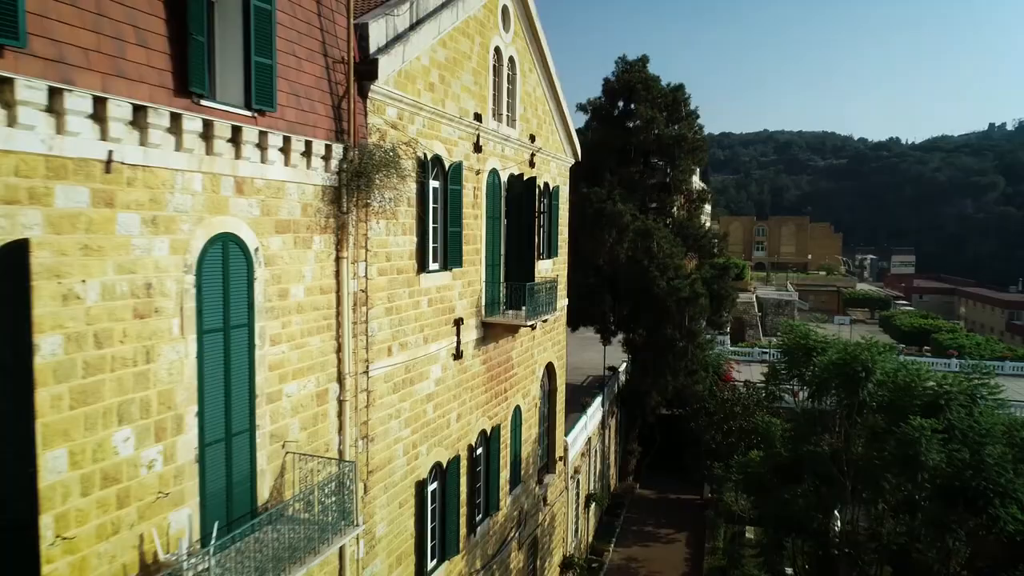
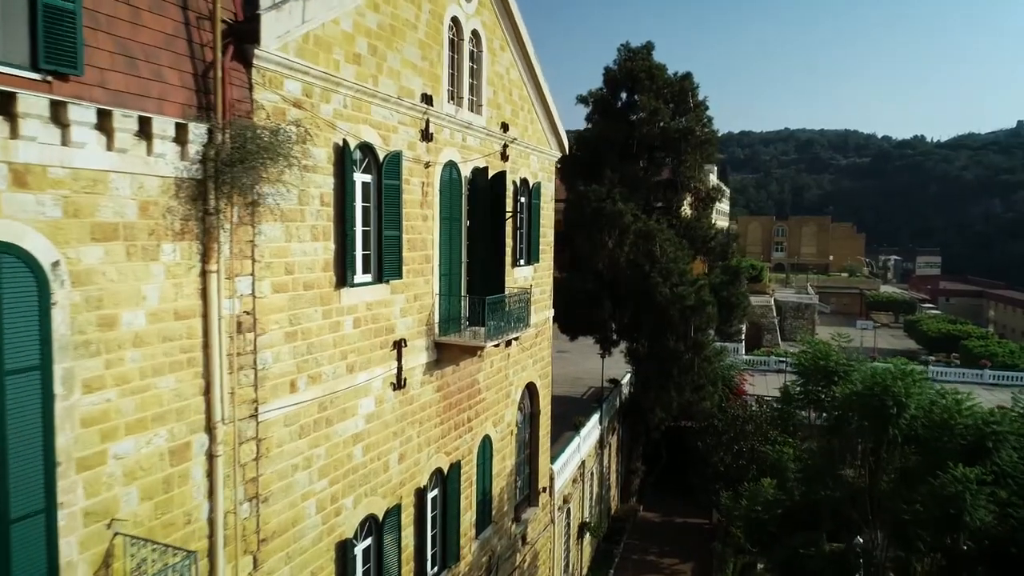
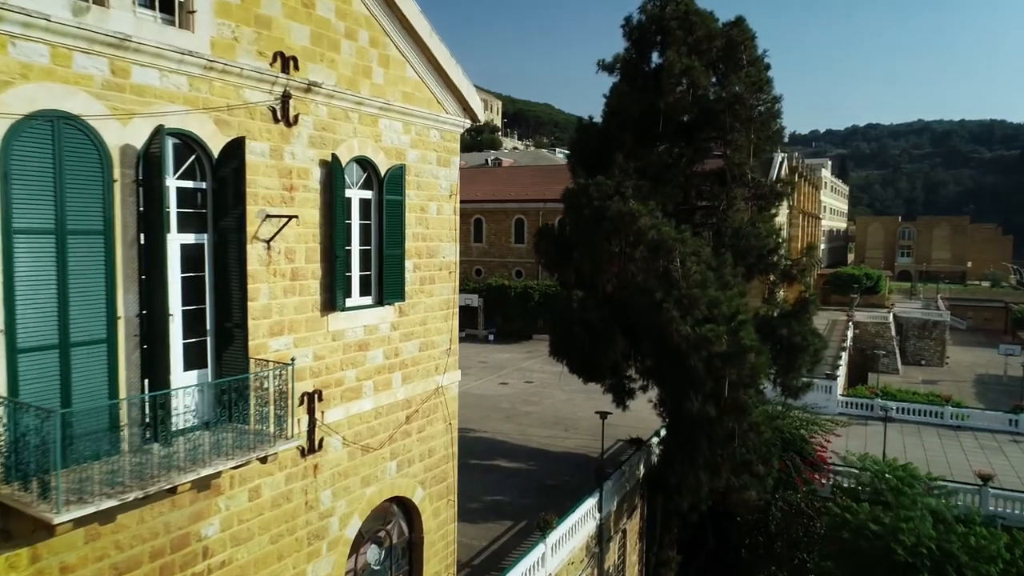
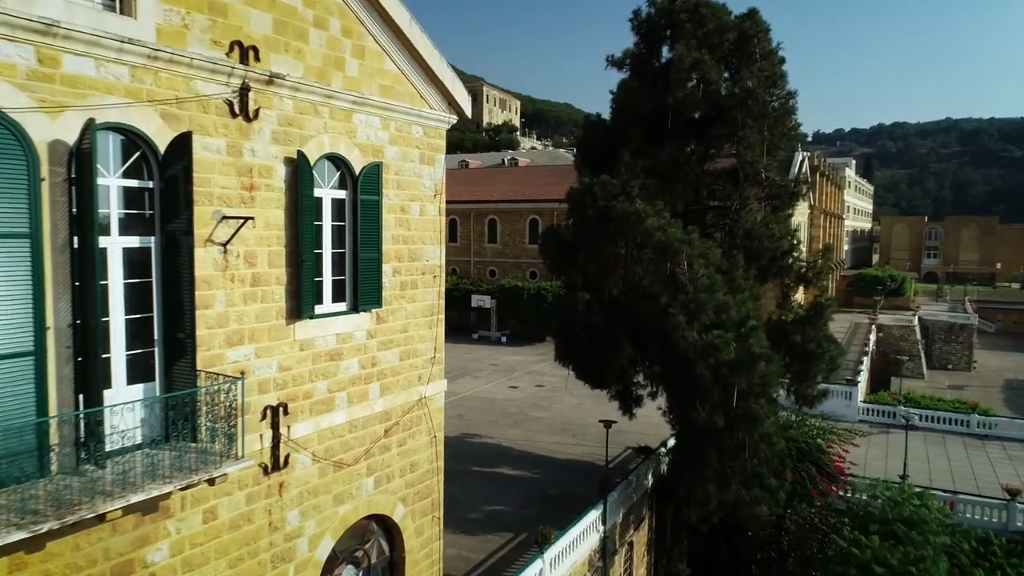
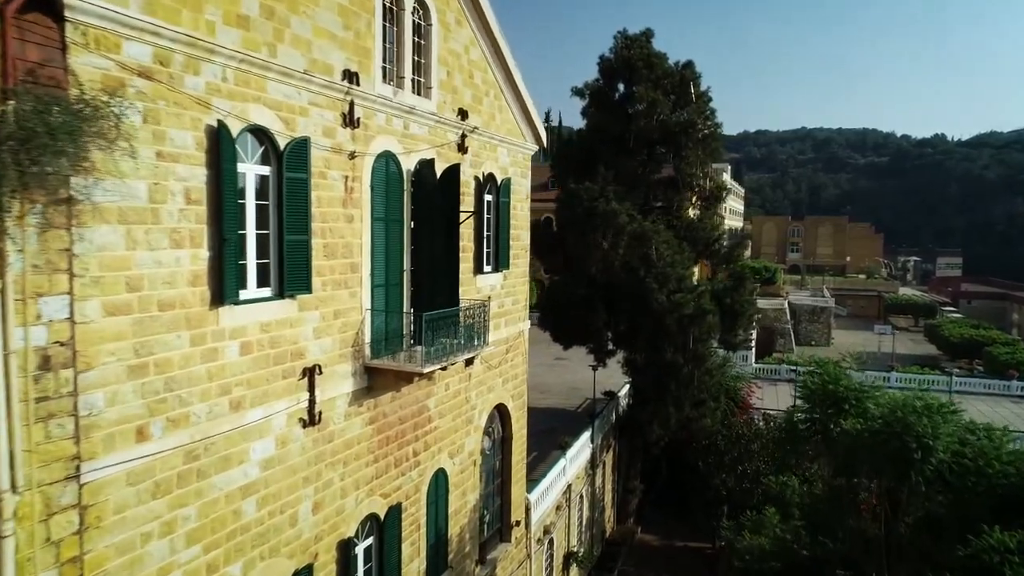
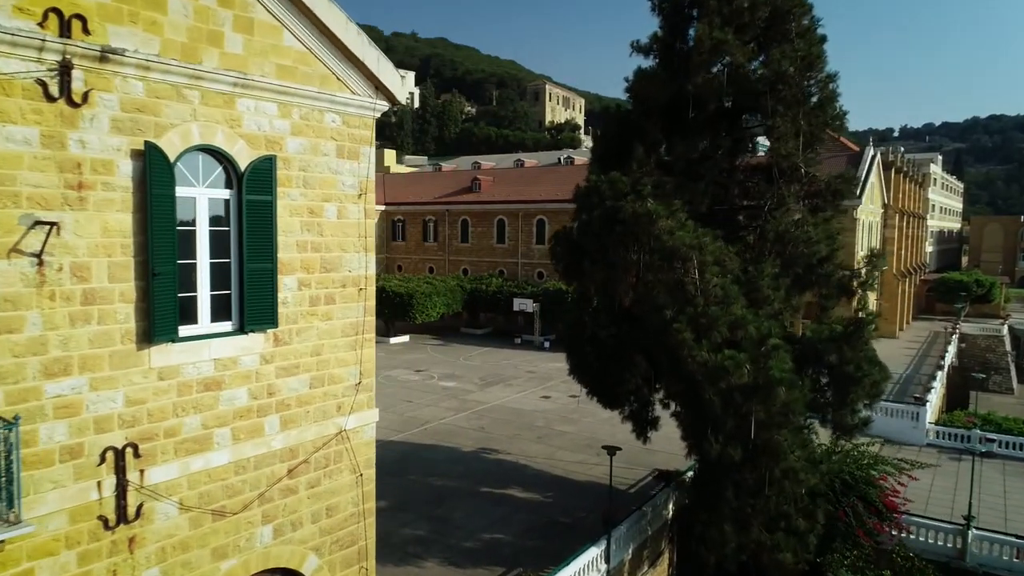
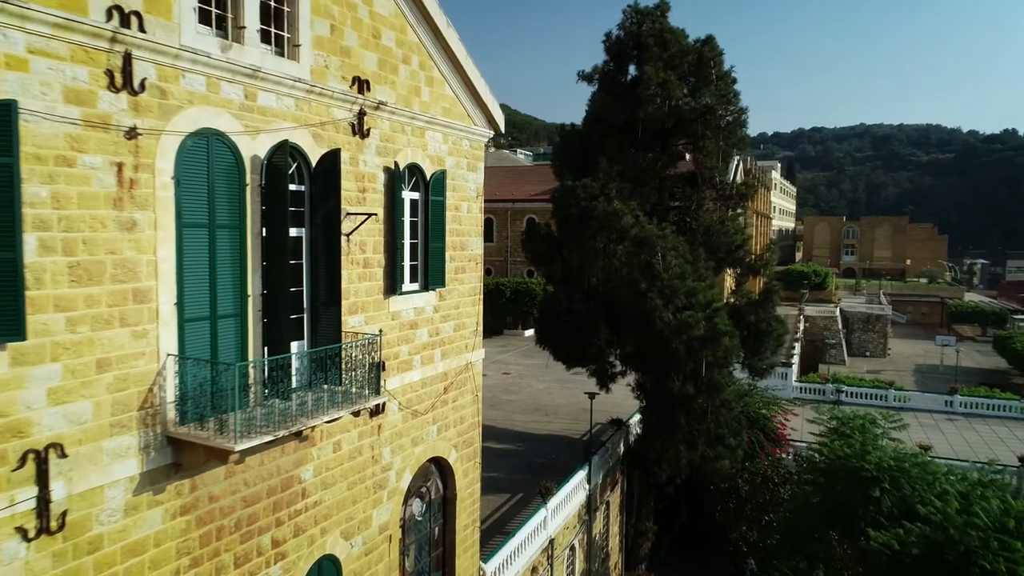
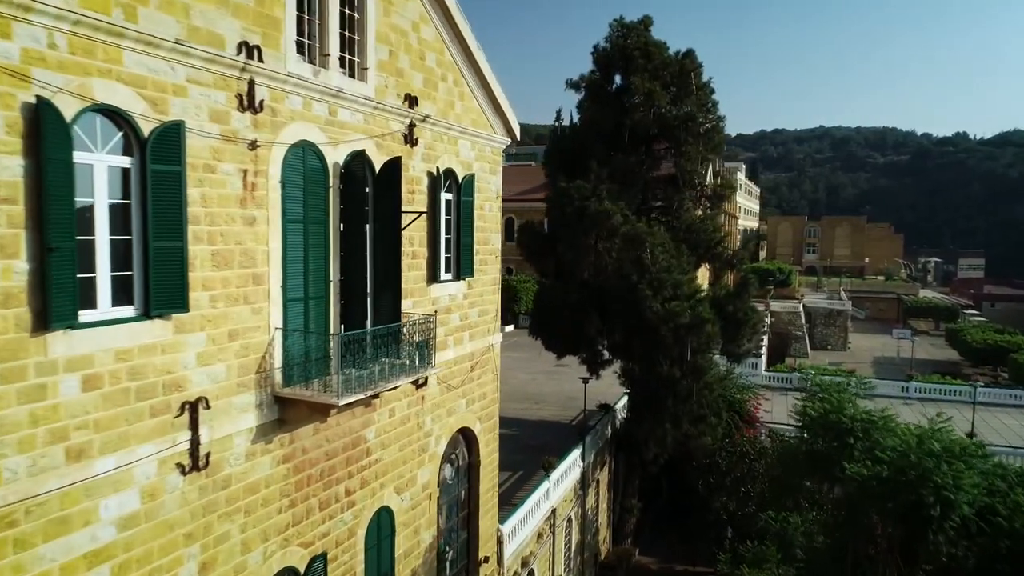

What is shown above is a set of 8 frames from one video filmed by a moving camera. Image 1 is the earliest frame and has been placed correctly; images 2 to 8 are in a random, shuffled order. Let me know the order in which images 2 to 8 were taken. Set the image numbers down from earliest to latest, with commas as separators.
2, 5, 8, 7, 3, 4, 6
